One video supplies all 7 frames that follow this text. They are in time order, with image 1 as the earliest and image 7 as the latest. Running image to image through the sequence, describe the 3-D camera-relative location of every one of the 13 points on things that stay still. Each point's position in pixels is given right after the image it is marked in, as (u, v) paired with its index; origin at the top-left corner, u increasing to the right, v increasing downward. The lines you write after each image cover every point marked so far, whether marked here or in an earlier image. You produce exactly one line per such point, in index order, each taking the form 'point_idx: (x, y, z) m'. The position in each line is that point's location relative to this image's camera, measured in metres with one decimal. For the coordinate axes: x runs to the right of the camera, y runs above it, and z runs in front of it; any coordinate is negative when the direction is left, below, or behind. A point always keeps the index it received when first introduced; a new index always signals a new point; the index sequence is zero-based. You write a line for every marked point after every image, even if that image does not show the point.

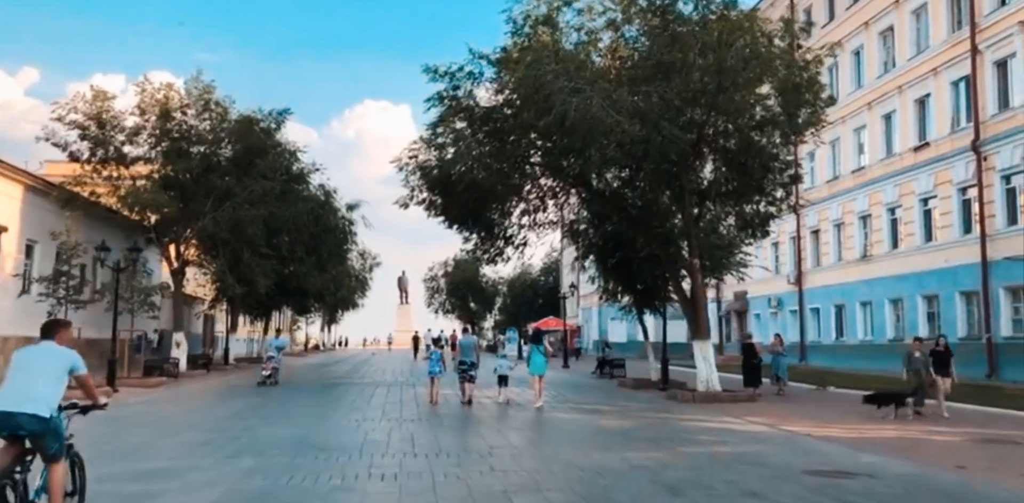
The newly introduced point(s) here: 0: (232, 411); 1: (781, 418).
0: (-6.3, -3.6, +19.6) m
1: (+5.8, -3.6, +18.8) m
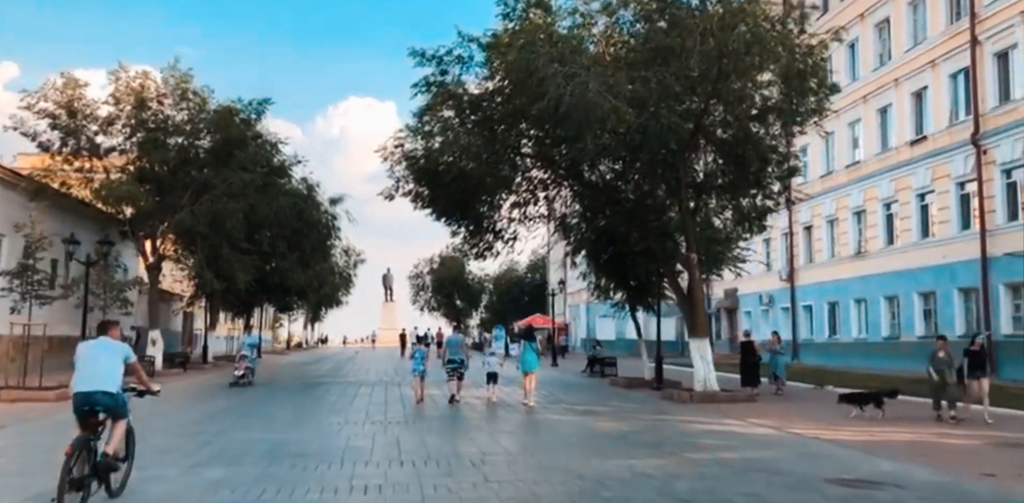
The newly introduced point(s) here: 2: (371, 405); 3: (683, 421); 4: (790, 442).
0: (-6.5, -3.4, +18.5) m
1: (+5.6, -3.5, +18.0) m
2: (-3.1, -3.4, +19.3) m
3: (+3.3, -3.3, +16.9) m
4: (+4.4, -3.0, +13.8) m
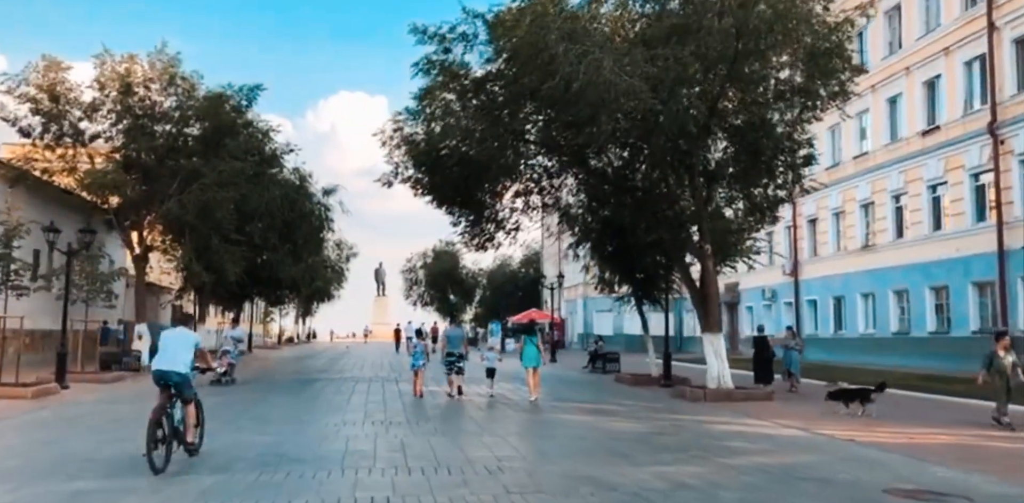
0: (-6.4, -3.2, +17.4) m
1: (+5.8, -3.3, +17.0) m
2: (-3.0, -3.2, +18.2) m
3: (+3.5, -3.1, +15.9) m
4: (+4.6, -2.8, +12.8) m
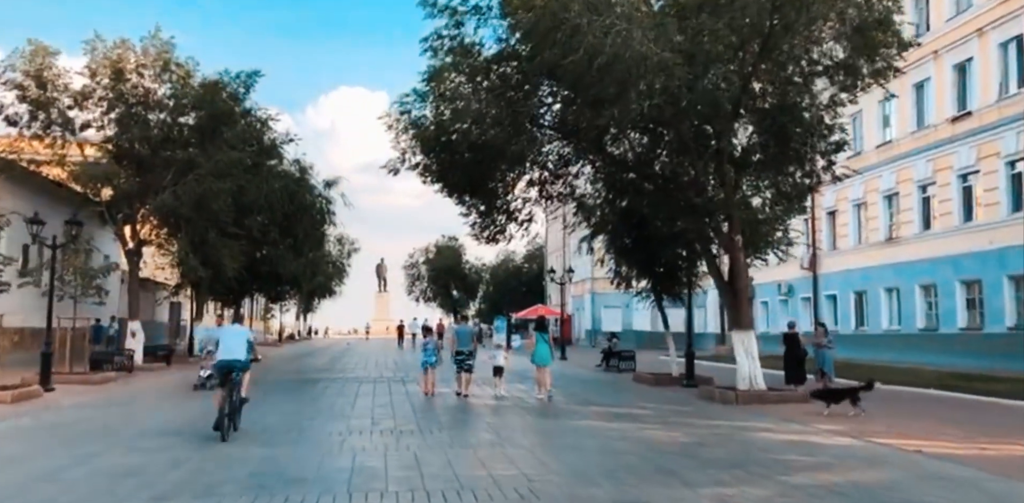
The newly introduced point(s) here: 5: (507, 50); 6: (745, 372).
0: (-6.0, -3.0, +15.9) m
1: (+6.1, -3.1, +15.5) m
2: (-2.6, -3.0, +16.8) m
3: (+3.8, -2.9, +14.4) m
4: (+5.0, -2.7, +11.4) m
5: (-0.1, +4.5, +19.7) m
6: (+5.3, -2.8, +20.0) m
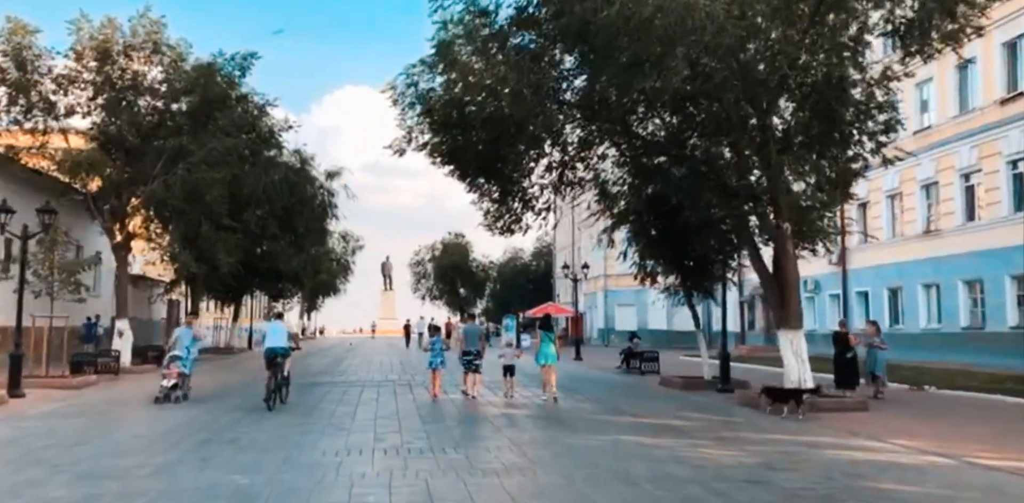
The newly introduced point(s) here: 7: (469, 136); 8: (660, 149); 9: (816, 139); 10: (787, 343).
0: (-5.6, -2.8, +13.9) m
1: (+6.5, -2.9, +13.4) m
2: (-2.2, -2.8, +14.7) m
3: (+4.2, -2.7, +12.3) m
4: (+5.3, -2.5, +9.2) m
5: (+0.3, +4.8, +17.5) m
6: (+5.7, -2.5, +17.8) m
7: (-1.0, +2.5, +19.1) m
8: (+3.3, +2.4, +19.7) m
9: (+6.6, +2.5, +18.6) m
10: (+5.6, -1.8, +17.9) m
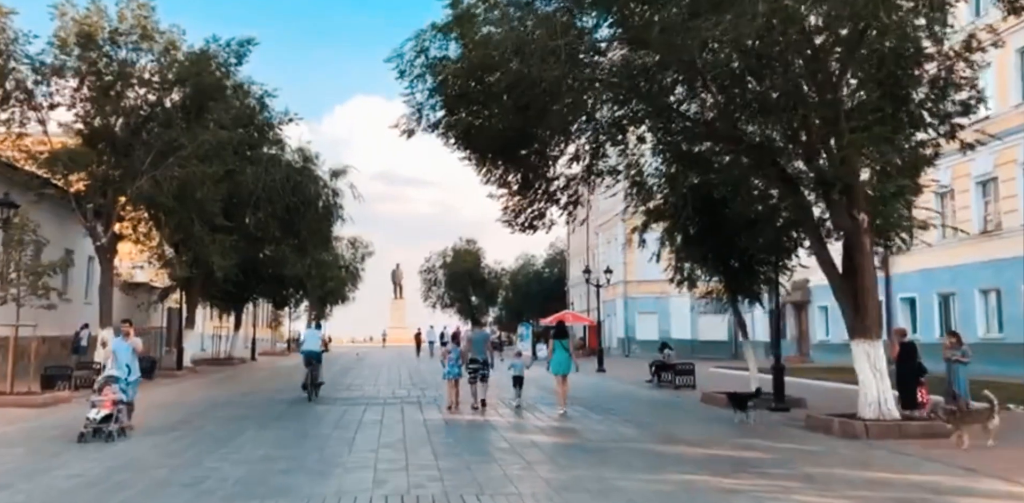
0: (-5.2, -2.8, +11.3) m
1: (+6.9, -2.8, +10.7) m
2: (-1.8, -2.7, +12.1) m
3: (+4.6, -2.6, +9.6) m
4: (+5.7, -2.3, +6.5) m
5: (+0.7, +4.8, +15.0) m
6: (+6.2, -2.5, +15.1) m
7: (-0.5, +2.5, +16.6) m
8: (+3.8, +2.4, +17.1) m
9: (+7.0, +2.5, +15.9) m
10: (+6.1, -1.8, +15.2) m
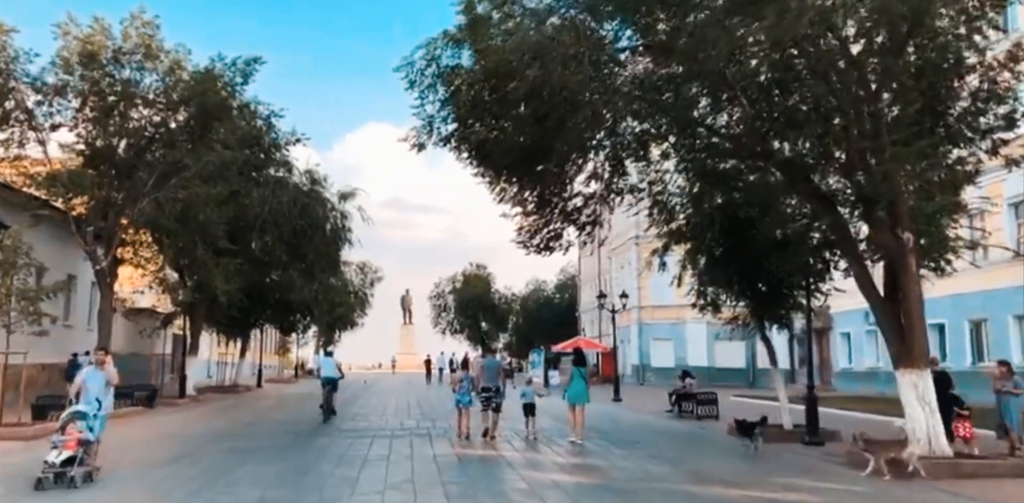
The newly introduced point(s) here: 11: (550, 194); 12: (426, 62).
0: (-5.0, -3.0, +10.3) m
1: (+7.2, -3.0, +9.5) m
2: (-1.5, -3.0, +11.0) m
3: (+4.8, -2.8, +8.5) m
4: (+5.9, -2.4, +5.4) m
5: (+1.0, +4.5, +14.1) m
6: (+6.5, -2.8, +13.9) m
7: (-0.2, +2.1, +15.6) m
8: (+4.1, +2.0, +16.1) m
9: (+7.3, +2.1, +14.9) m
10: (+6.4, -2.1, +14.1) m
11: (+0.8, +1.1, +17.6) m
12: (-1.6, +3.4, +16.1) m
